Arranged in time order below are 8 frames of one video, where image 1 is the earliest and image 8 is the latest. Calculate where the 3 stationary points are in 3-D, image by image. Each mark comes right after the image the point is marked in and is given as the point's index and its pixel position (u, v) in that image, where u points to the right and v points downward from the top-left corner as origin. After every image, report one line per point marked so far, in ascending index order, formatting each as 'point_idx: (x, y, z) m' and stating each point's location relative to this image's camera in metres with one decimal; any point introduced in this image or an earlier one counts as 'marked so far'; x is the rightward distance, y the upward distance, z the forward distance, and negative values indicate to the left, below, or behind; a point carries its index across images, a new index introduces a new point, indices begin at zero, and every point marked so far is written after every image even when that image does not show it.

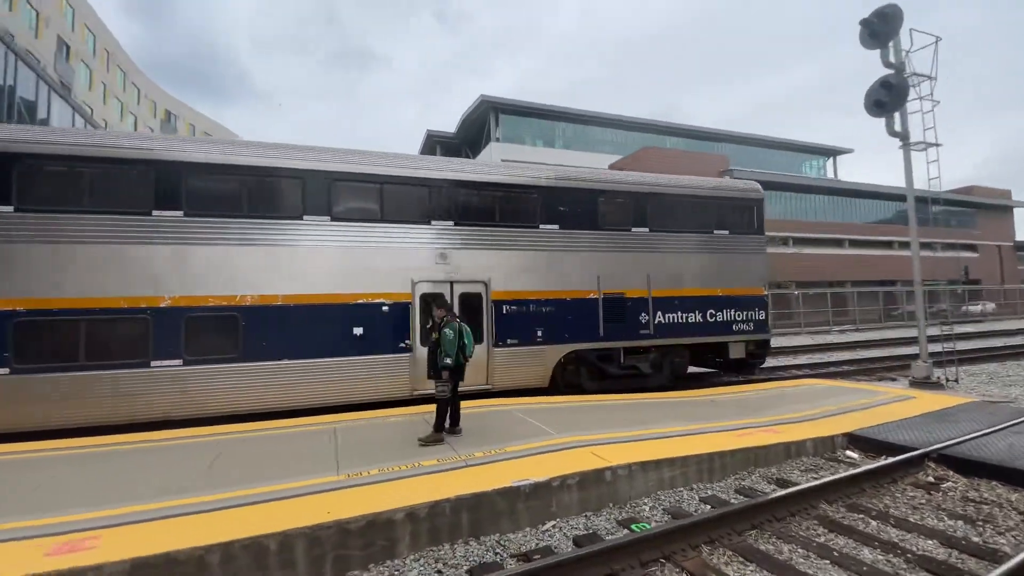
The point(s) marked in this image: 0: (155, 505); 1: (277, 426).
0: (-3.1, -1.9, +4.0) m
1: (-3.3, -1.9, +6.4) m
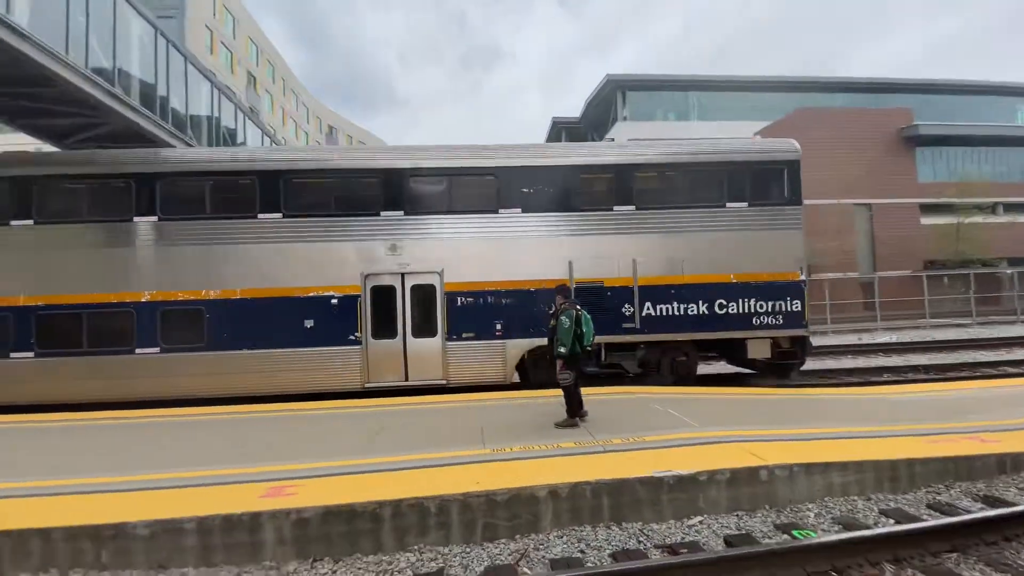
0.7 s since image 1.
0: (-1.8, -1.7, +4.7) m
1: (-1.3, -1.7, +7.1) m
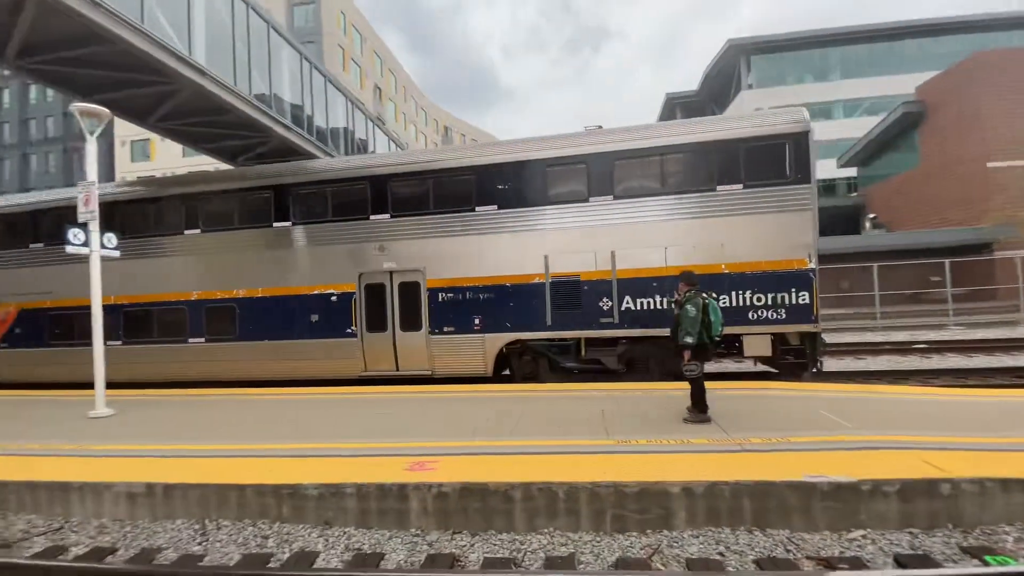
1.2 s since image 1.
0: (-0.5, -1.6, +4.9) m
1: (+0.5, -1.6, +7.2) m
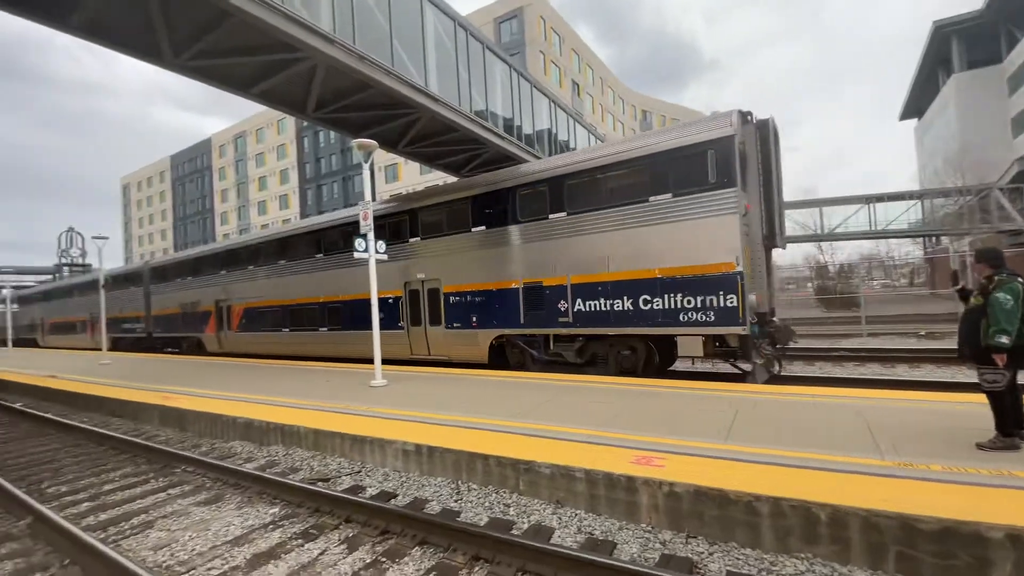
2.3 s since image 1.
0: (+1.8, -1.5, +4.6) m
1: (+3.6, -1.4, +6.3) m
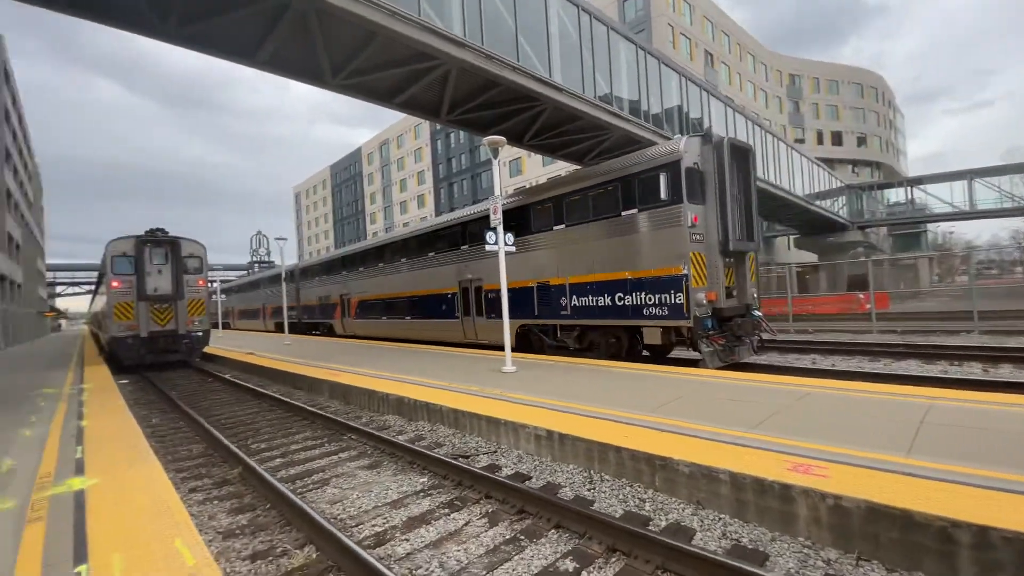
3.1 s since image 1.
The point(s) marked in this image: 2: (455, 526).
0: (+3.0, -1.4, +4.0) m
1: (+5.2, -1.2, +5.2) m
2: (-0.5, -2.0, +3.9) m
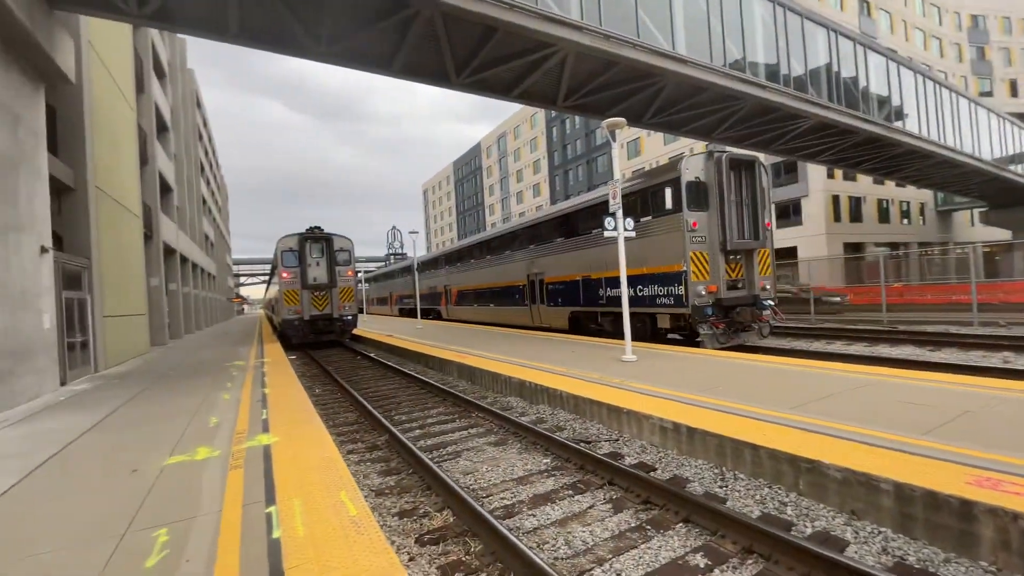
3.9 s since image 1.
0: (+4.0, -1.3, +3.2) m
1: (+6.4, -1.1, +3.8) m
2: (+0.6, -1.9, +4.0) m
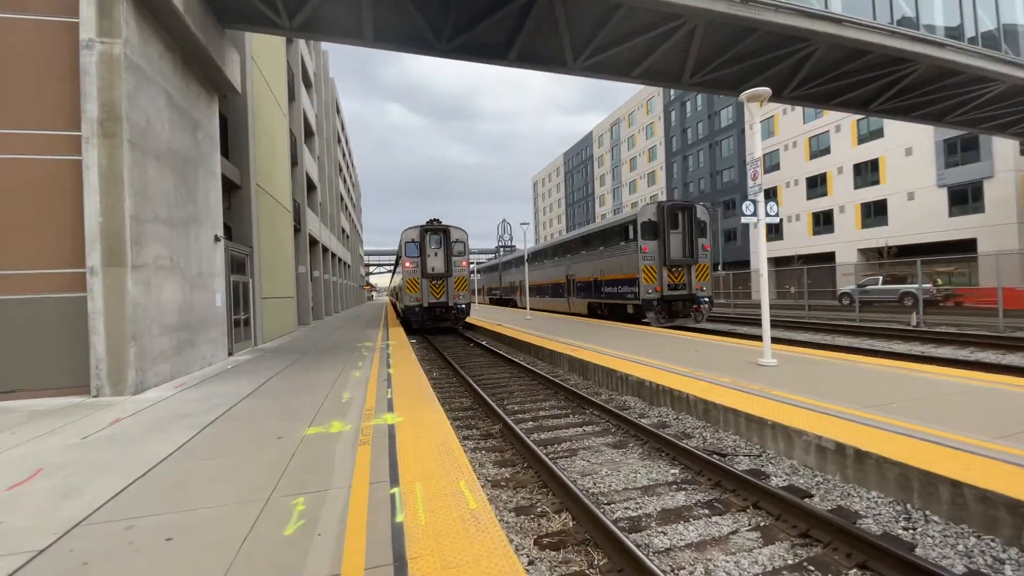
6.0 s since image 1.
0: (+4.7, -1.3, +1.9) m
1: (+7.2, -1.1, +1.9) m
2: (+1.6, -1.8, +3.5) m
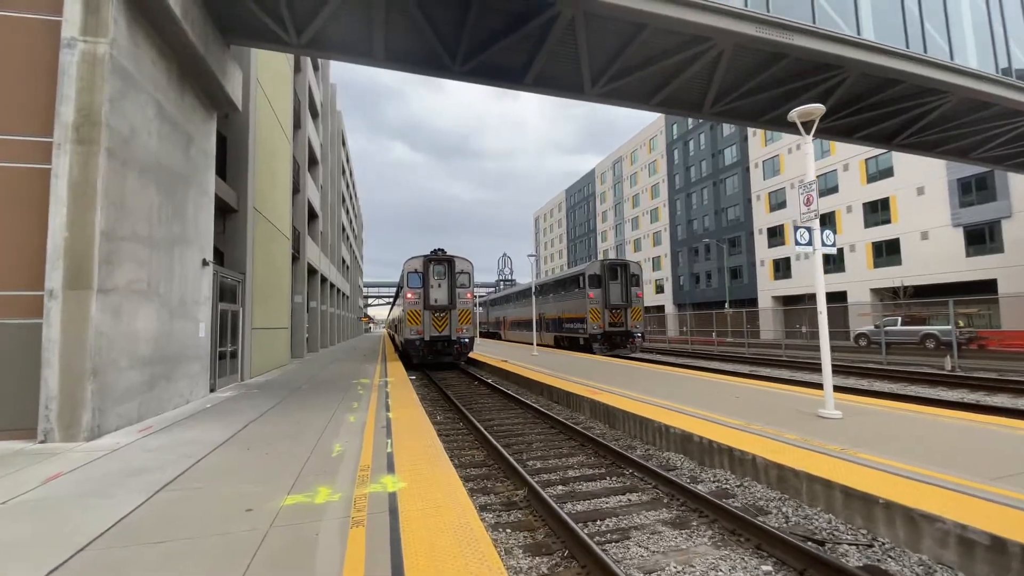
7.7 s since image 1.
0: (+5.0, -1.4, +0.8) m
1: (+7.5, -1.3, +0.9) m
2: (+1.9, -2.0, +2.4) m
